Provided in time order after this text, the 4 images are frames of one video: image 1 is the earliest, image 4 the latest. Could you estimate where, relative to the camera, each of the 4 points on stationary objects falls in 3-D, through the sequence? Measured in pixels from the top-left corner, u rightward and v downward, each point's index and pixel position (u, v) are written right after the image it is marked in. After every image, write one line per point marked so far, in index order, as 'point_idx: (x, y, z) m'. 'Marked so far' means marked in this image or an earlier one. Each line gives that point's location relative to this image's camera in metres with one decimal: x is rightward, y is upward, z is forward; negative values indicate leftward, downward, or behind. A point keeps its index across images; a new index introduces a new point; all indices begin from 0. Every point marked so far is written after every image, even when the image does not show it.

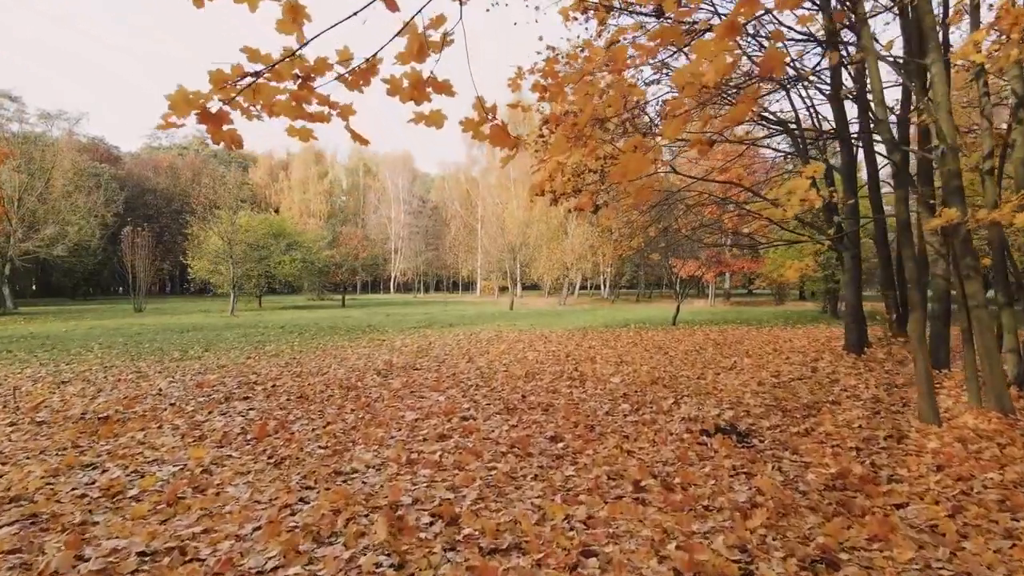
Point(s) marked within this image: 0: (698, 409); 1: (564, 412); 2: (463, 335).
0: (+1.2, -0.8, +5.8) m
1: (+0.3, -0.8, +5.7) m
2: (-0.8, -0.8, +14.7) m
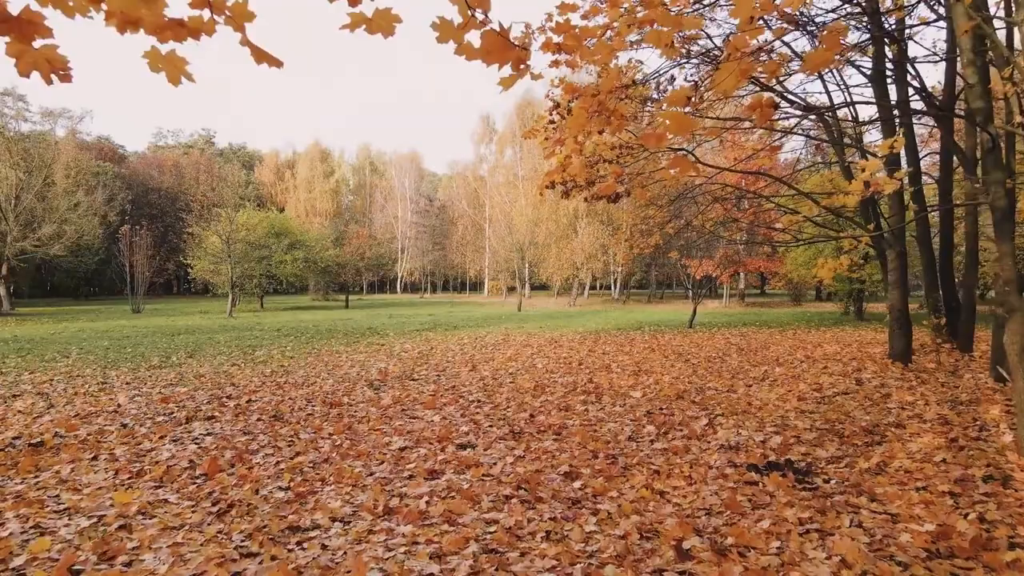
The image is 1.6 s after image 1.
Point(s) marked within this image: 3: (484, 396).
0: (+1.3, -0.8, +4.9) m
1: (+0.4, -0.8, +4.8) m
2: (-0.7, -0.8, +13.9) m
3: (-0.2, -0.8, +6.5) m
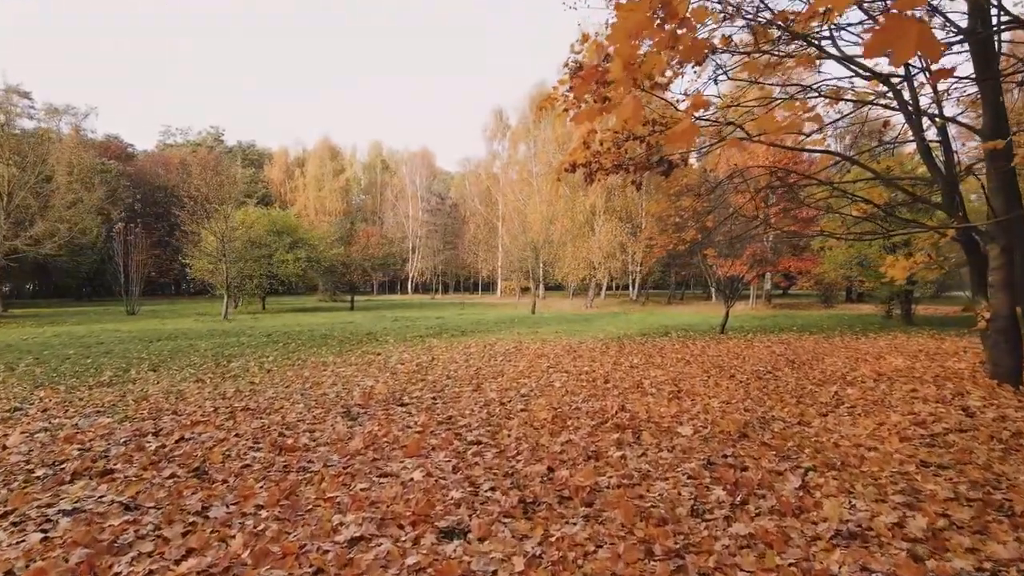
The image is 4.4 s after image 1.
0: (+1.3, -0.8, +3.3) m
1: (+0.4, -0.9, +3.3) m
2: (-0.5, -0.8, +12.4) m
3: (-0.1, -0.8, +5.0) m
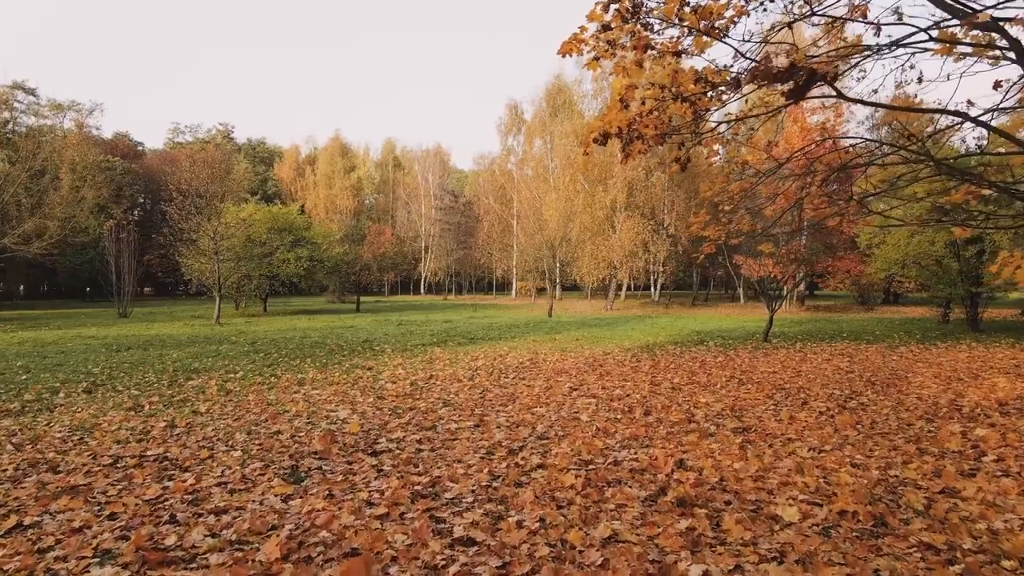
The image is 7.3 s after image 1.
0: (+1.3, -0.9, +1.6) m
1: (+0.4, -0.9, +1.5) m
2: (-0.3, -0.9, +10.6) m
3: (-0.1, -0.9, +3.2) m
